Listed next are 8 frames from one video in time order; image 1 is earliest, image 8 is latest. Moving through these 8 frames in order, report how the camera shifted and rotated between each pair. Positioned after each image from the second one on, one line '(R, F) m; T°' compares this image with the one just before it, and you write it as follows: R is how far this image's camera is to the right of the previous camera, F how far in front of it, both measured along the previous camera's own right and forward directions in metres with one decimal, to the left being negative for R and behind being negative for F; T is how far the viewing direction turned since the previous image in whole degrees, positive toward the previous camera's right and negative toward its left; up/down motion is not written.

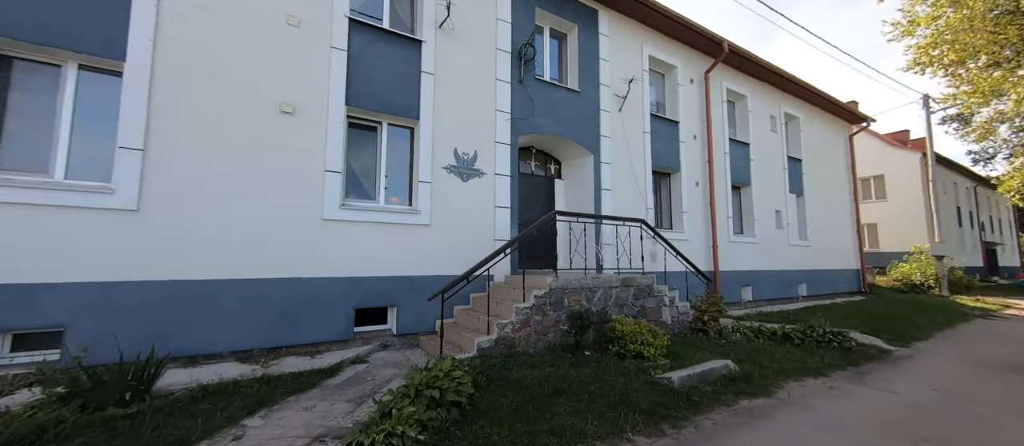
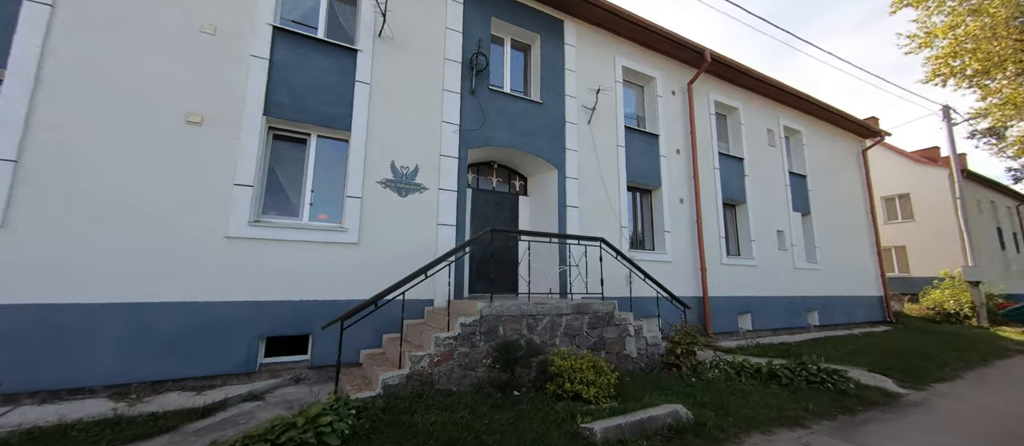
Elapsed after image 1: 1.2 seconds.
(+1.2, +0.6) m; -3°
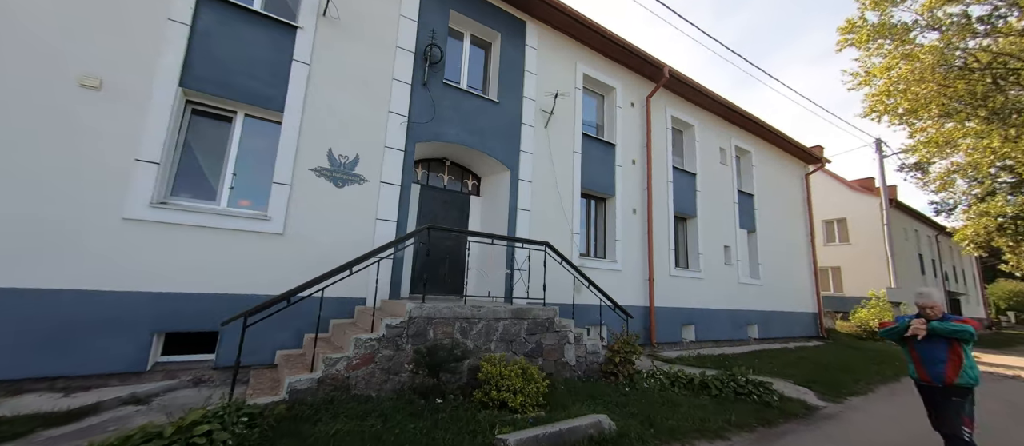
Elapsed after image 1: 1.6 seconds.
(+0.4, +0.2) m; +5°
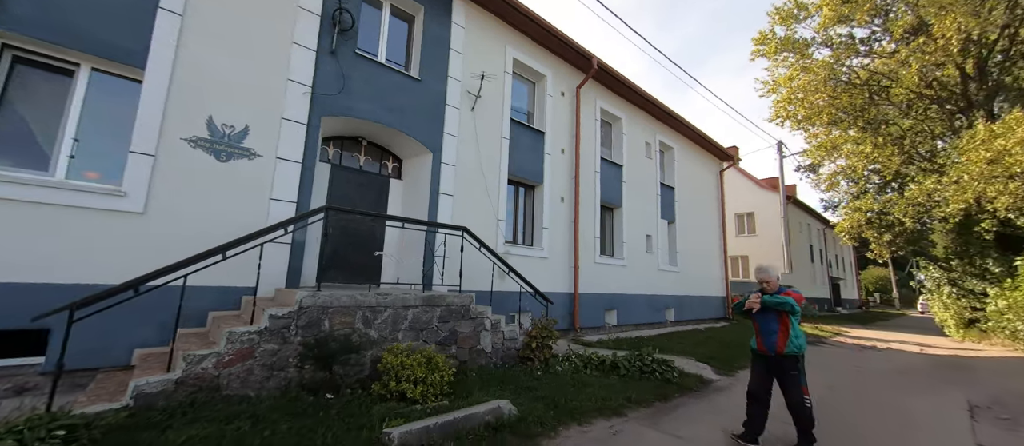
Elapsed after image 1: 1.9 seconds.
(+0.4, +0.2) m; +9°
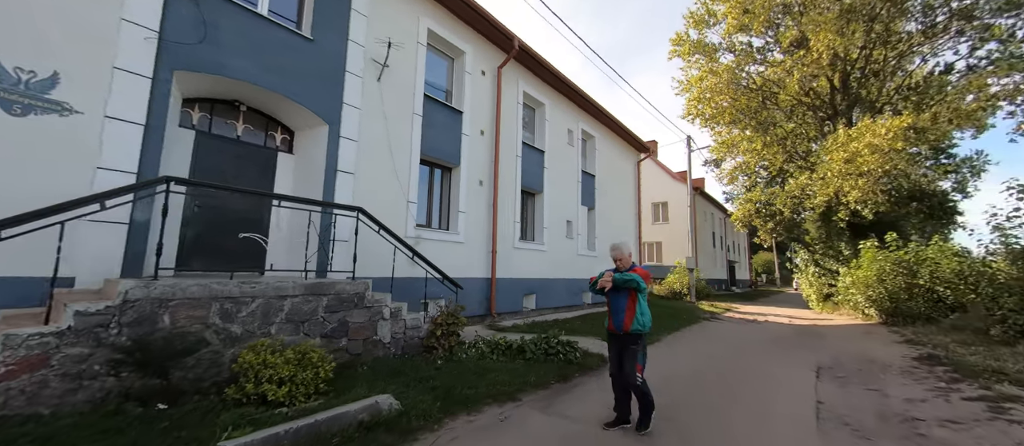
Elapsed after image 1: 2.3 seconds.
(+0.5, +0.2) m; +10°
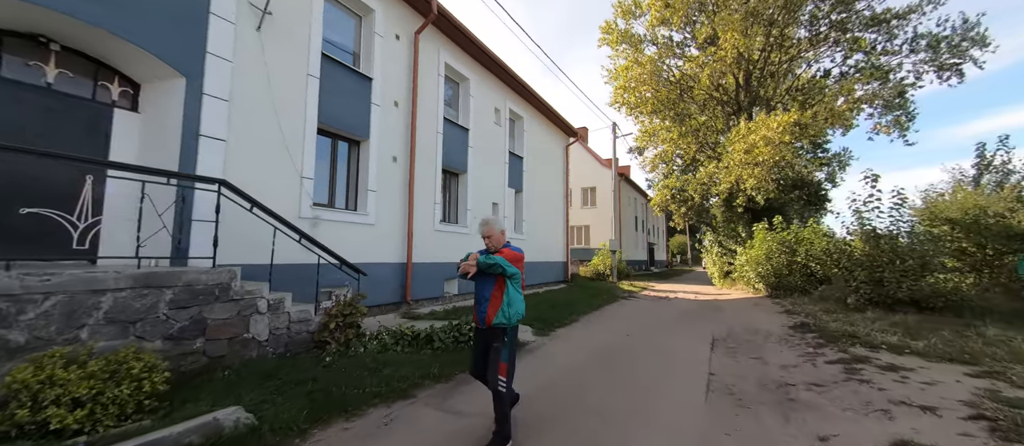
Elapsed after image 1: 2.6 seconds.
(+0.4, +0.4) m; +10°
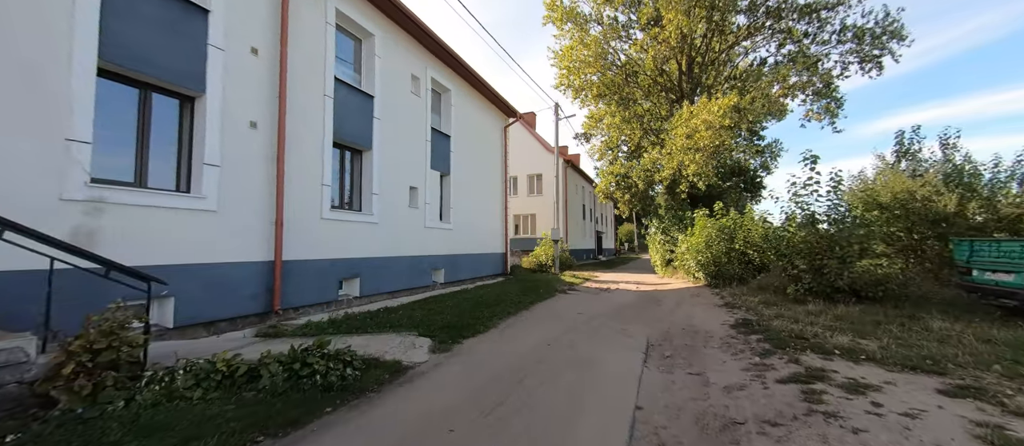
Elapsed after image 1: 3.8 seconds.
(+1.0, +1.5) m; +7°
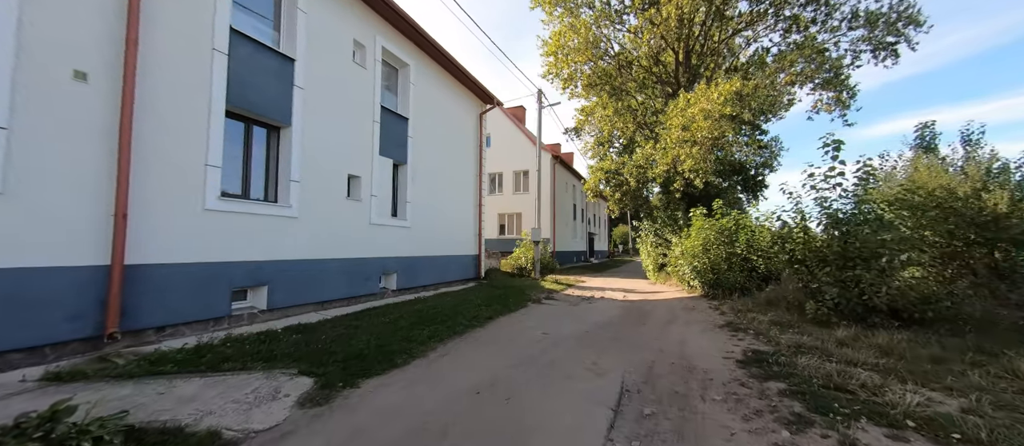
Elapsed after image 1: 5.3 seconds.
(+0.9, +1.7) m; 0°
